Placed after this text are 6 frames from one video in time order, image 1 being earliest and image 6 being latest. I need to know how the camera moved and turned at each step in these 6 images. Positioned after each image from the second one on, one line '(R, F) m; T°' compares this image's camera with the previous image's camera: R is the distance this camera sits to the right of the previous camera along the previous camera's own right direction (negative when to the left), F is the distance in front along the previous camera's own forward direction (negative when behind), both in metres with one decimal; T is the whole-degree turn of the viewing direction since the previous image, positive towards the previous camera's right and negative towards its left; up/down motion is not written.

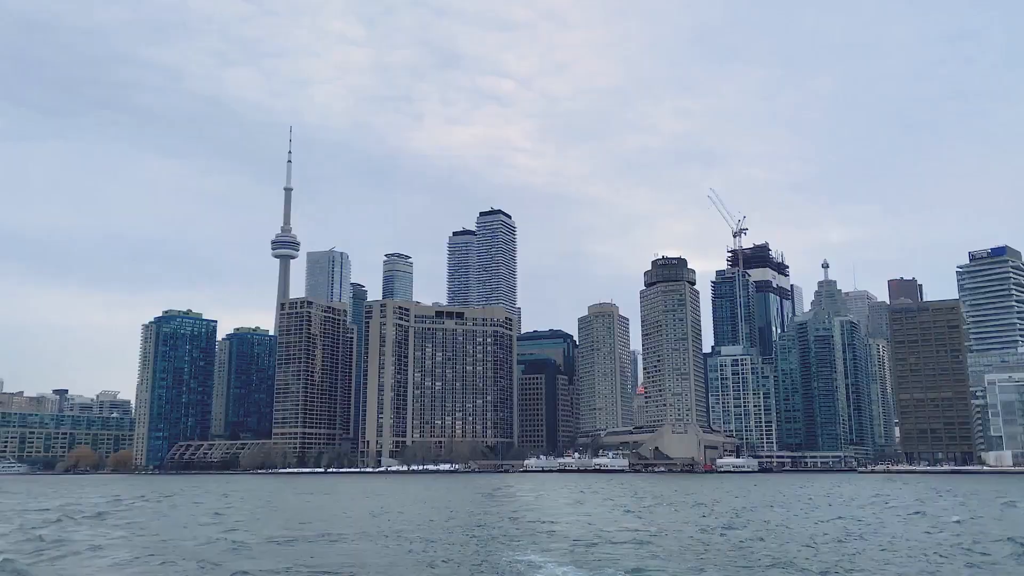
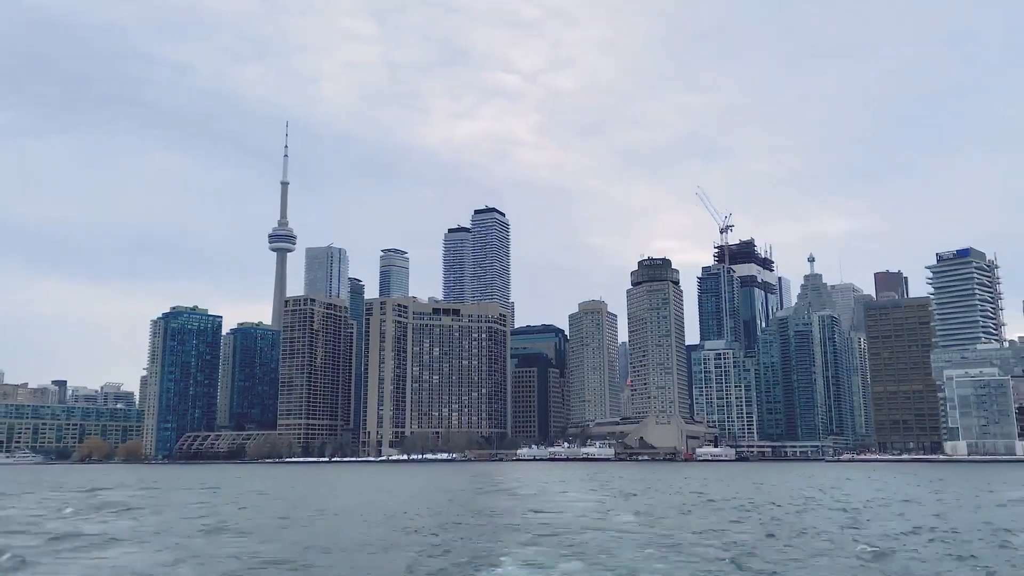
(+0.2, -12.0) m; 0°
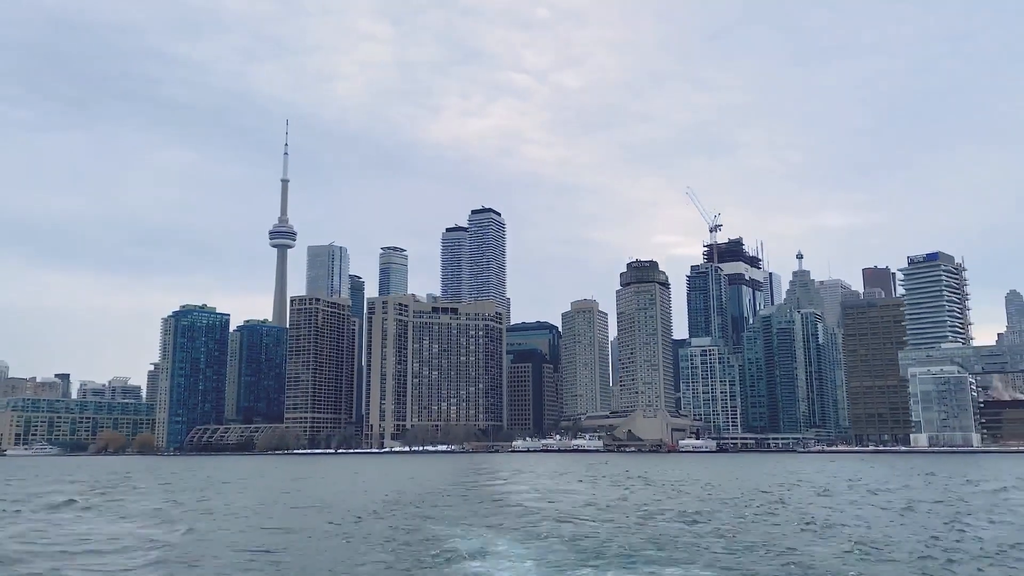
(+0.3, -13.1) m; 0°
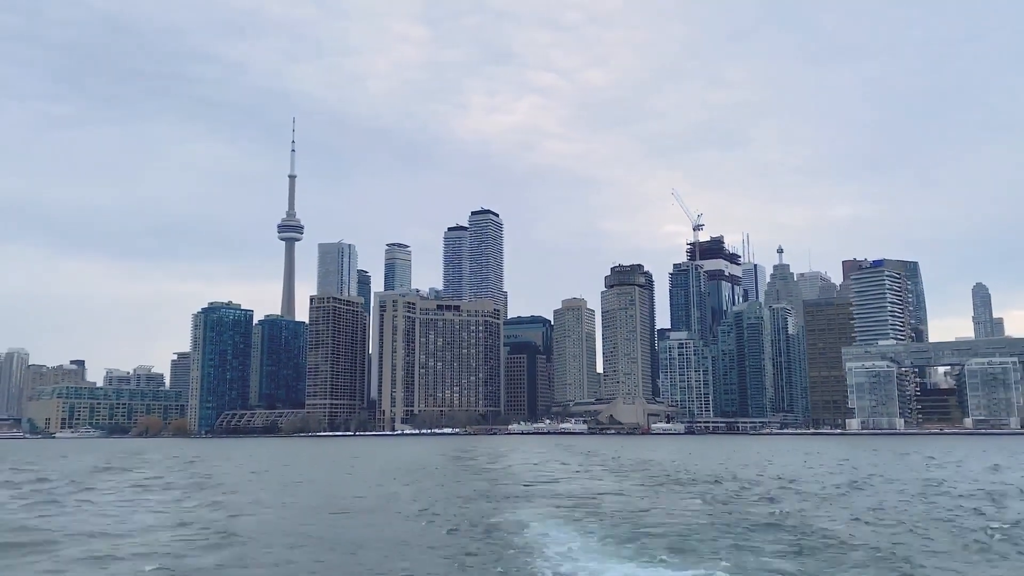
(+0.3, -32.5) m; 0°
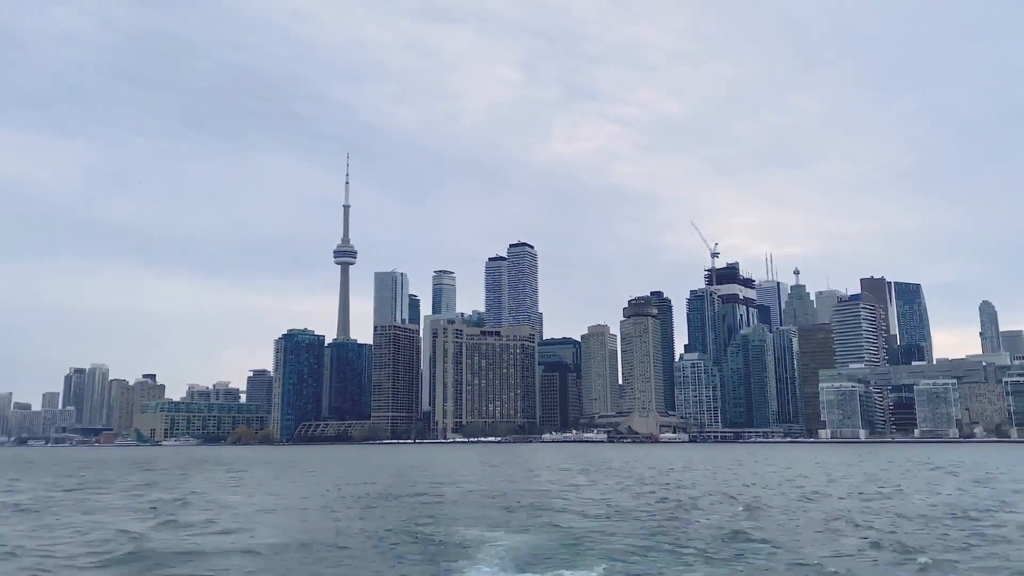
(+2.8, -52.7) m; -3°
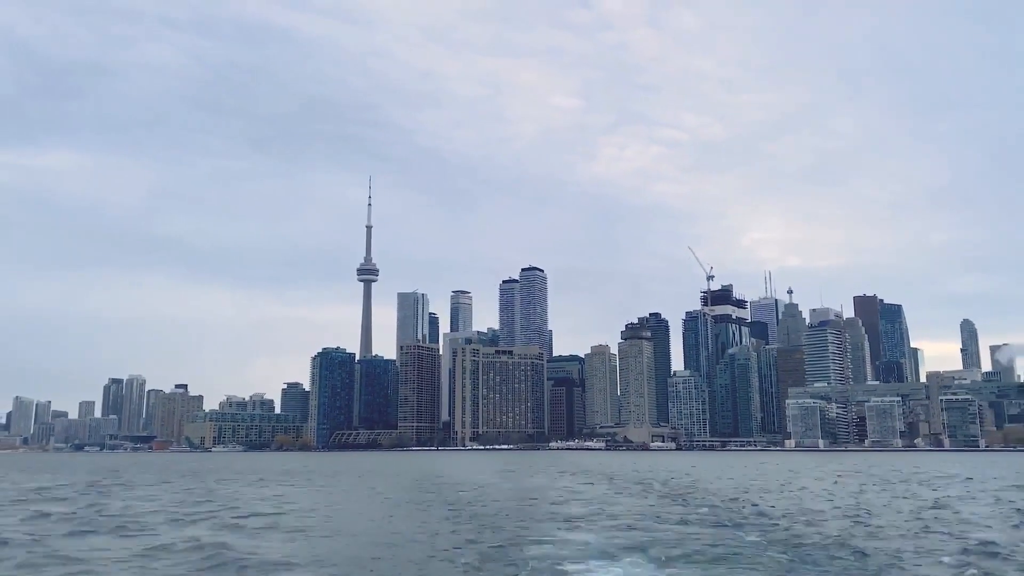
(+1.2, -46.2) m; -1°
